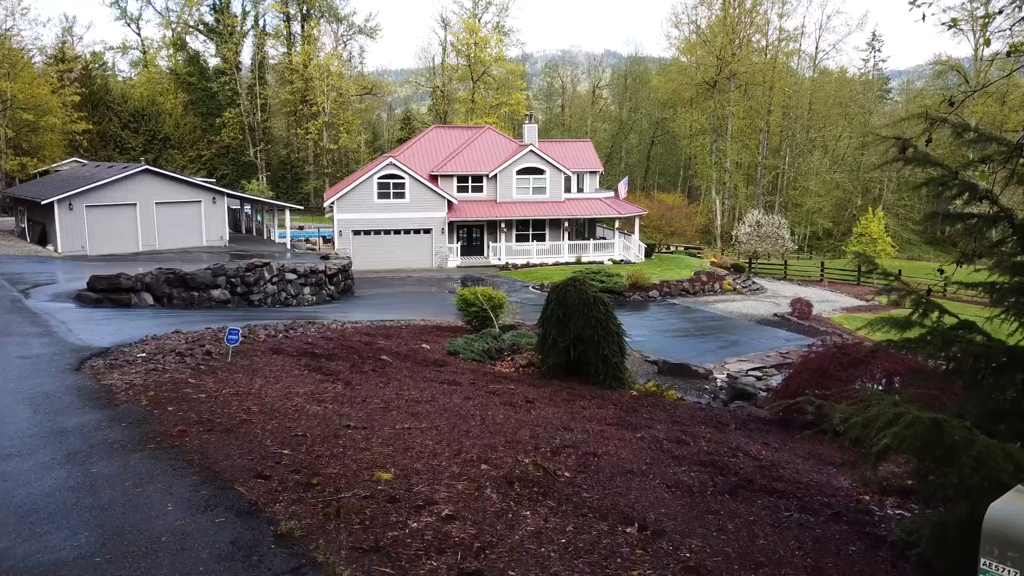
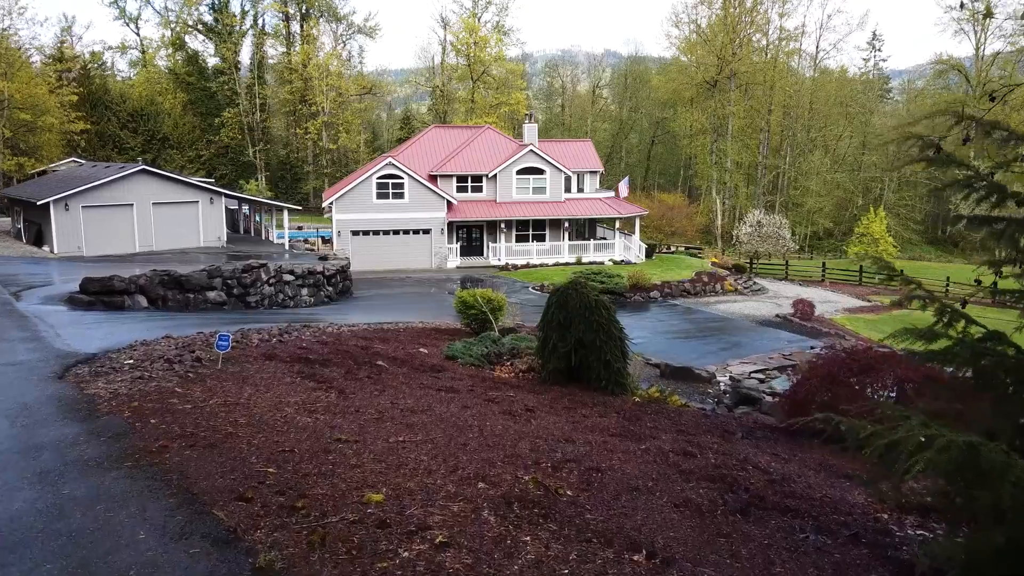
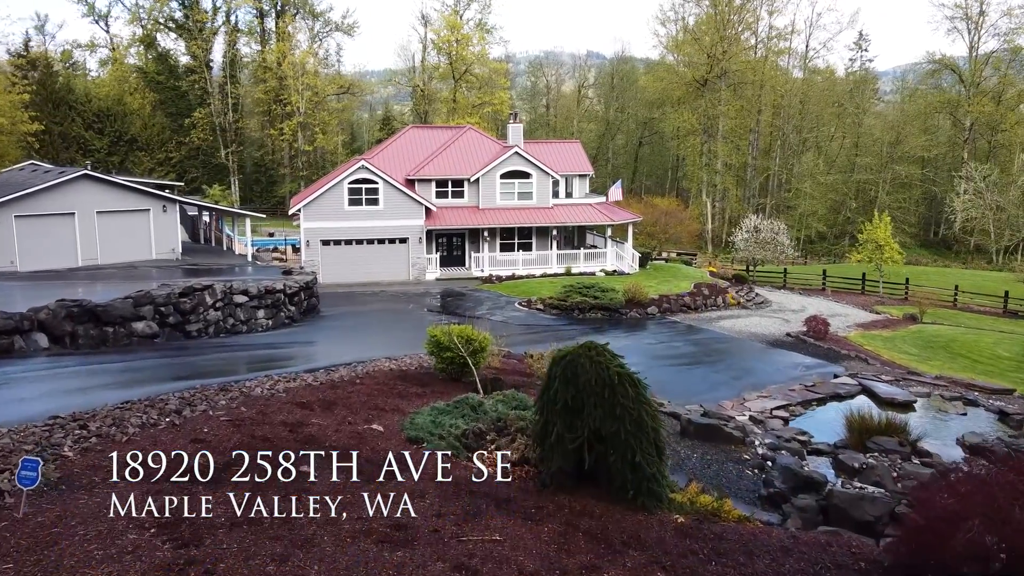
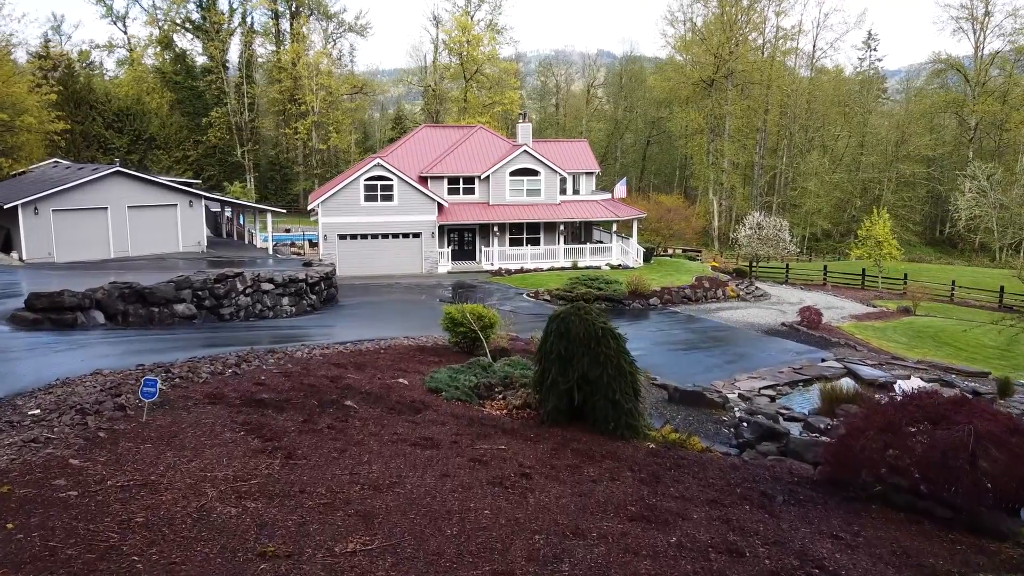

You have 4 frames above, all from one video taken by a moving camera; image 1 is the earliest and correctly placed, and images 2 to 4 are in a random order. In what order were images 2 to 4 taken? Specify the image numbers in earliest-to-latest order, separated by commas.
2, 4, 3
